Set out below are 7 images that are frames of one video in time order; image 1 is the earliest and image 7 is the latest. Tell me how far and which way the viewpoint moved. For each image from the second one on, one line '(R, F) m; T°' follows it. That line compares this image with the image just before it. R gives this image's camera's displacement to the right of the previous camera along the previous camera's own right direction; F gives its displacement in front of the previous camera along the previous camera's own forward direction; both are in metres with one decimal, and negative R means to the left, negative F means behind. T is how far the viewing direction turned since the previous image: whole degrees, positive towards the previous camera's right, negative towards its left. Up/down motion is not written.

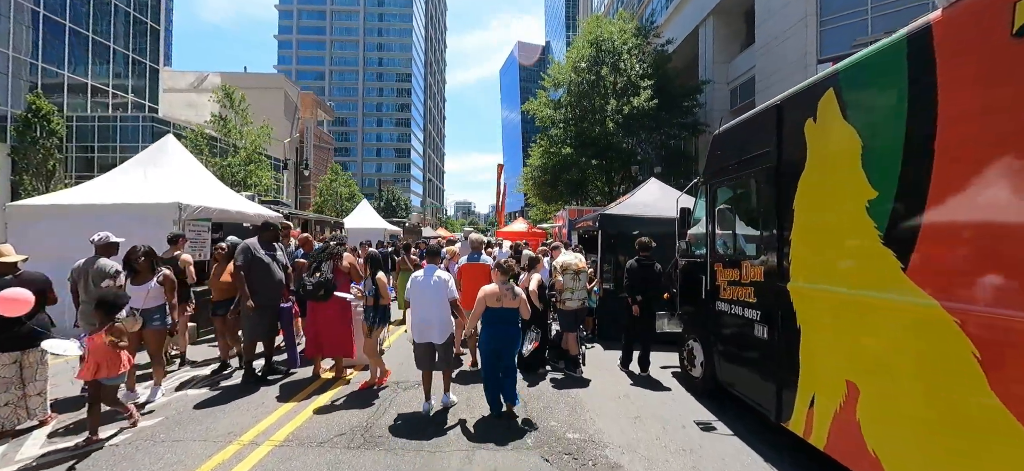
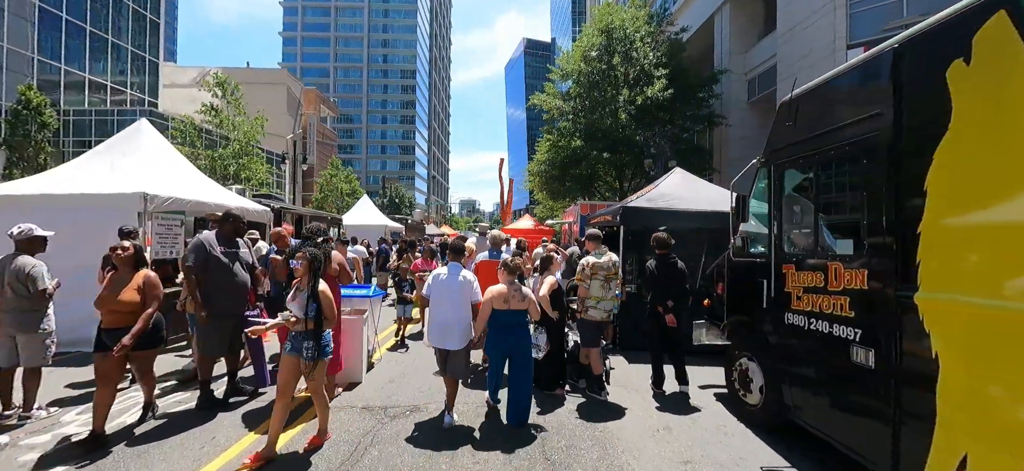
(-0.1, +1.0) m; -1°
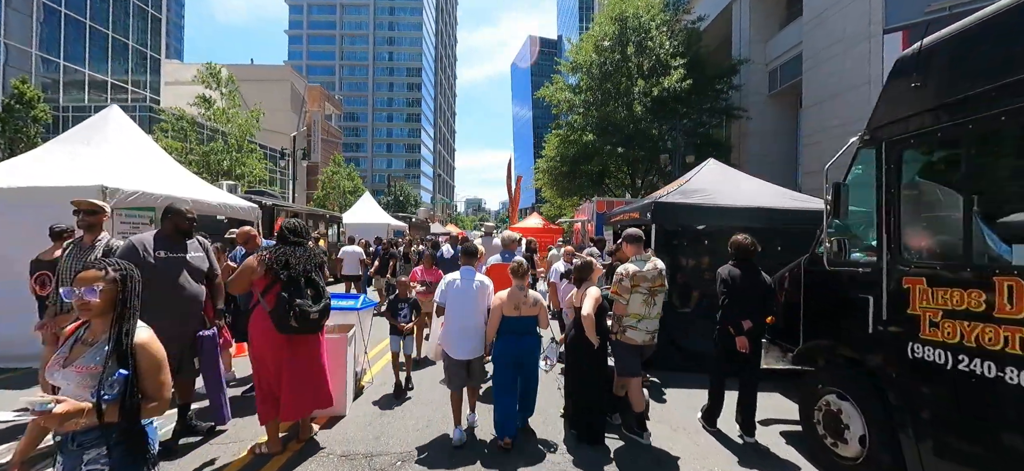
(-0.1, +1.0) m; -1°
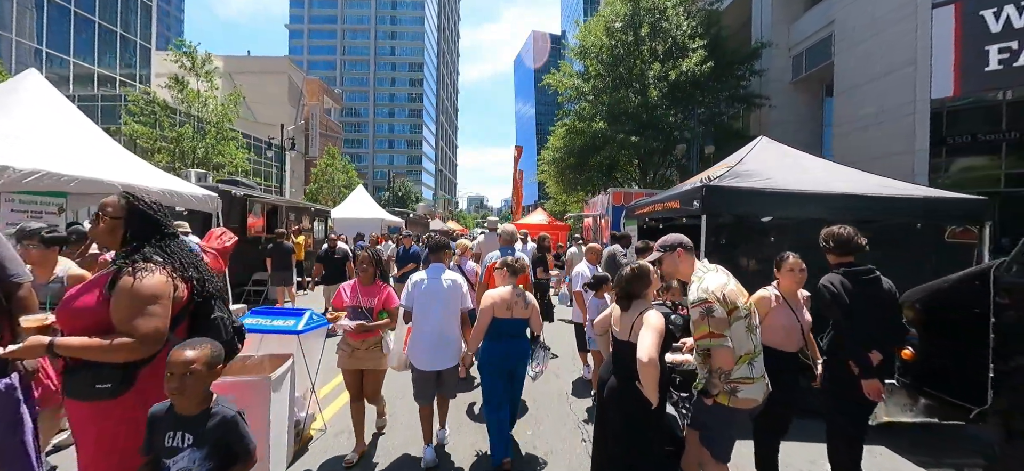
(0.0, +1.5) m; 0°
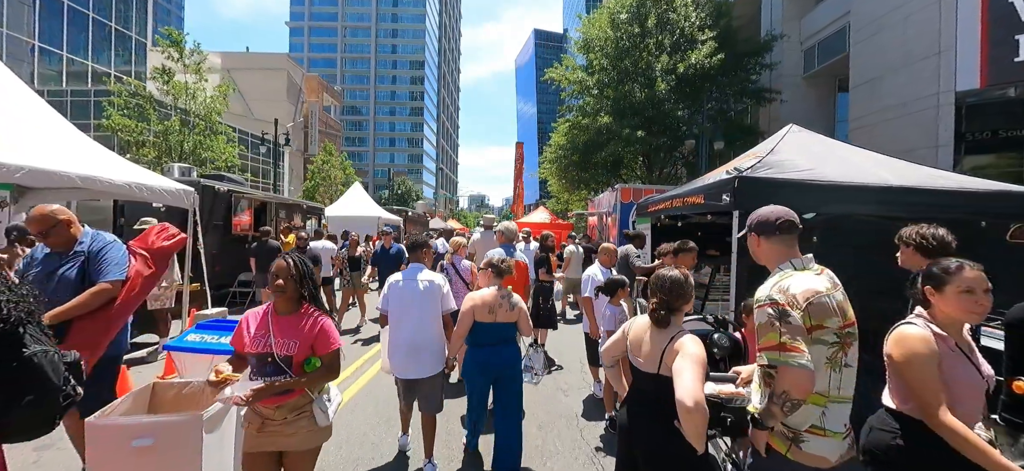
(0.0, +0.7) m; 0°
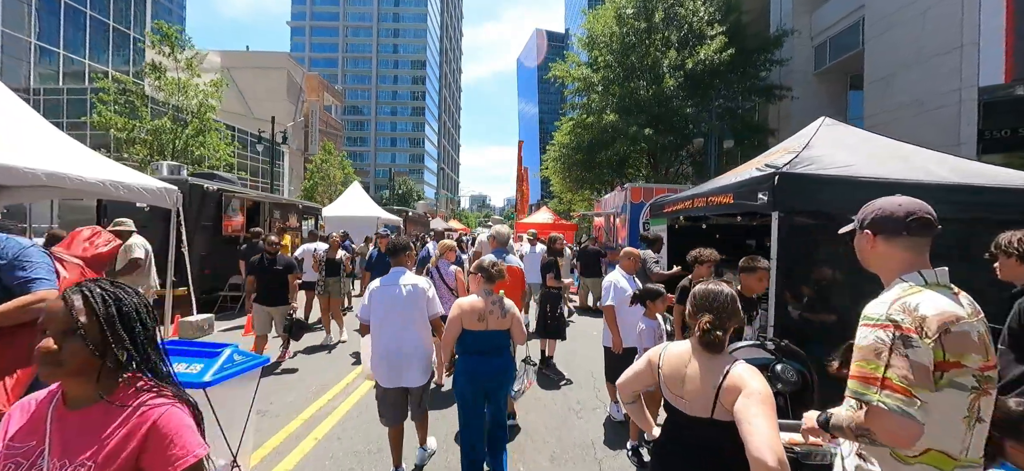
(-0.1, +0.5) m; 0°
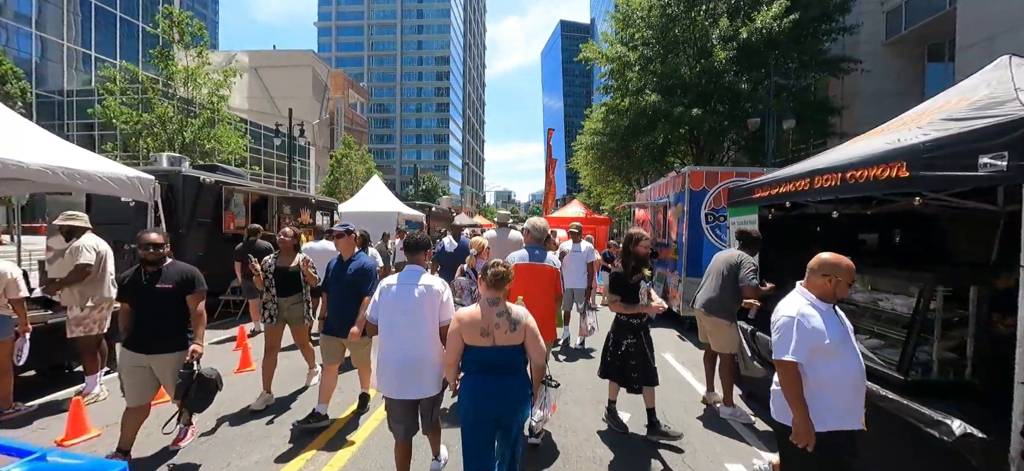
(-0.2, +1.4) m; -3°
